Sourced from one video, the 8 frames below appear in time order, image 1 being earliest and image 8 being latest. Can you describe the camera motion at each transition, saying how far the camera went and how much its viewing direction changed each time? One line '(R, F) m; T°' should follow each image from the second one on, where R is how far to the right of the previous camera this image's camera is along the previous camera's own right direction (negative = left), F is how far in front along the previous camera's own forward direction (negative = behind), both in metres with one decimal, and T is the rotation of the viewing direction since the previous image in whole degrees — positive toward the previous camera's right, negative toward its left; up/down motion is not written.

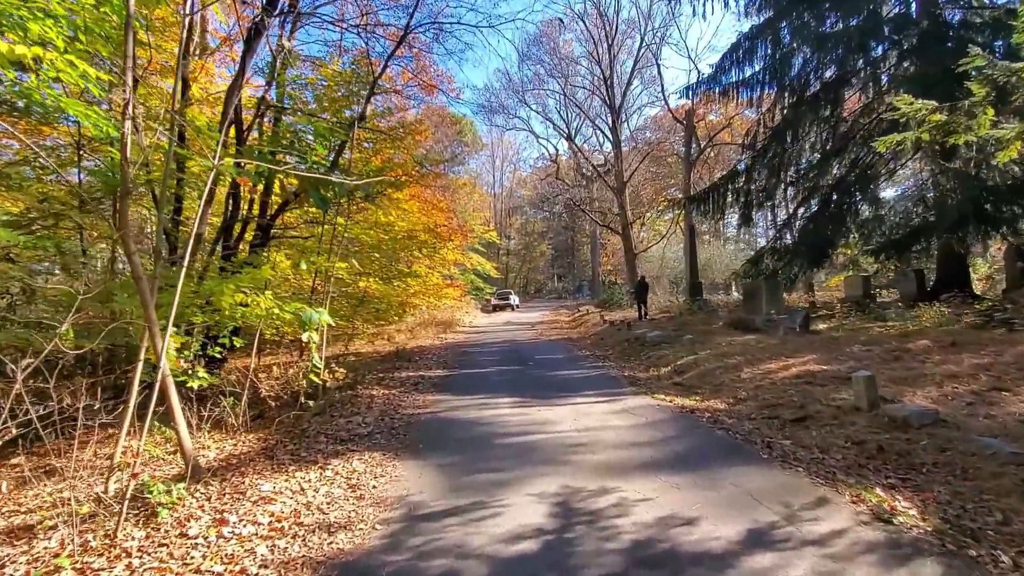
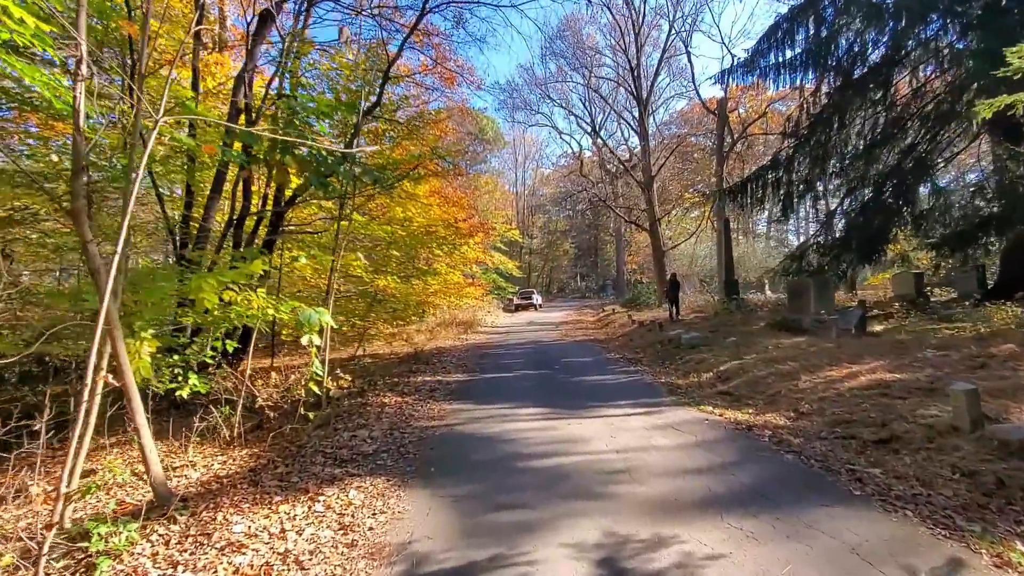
(0.0, +0.8) m; -3°
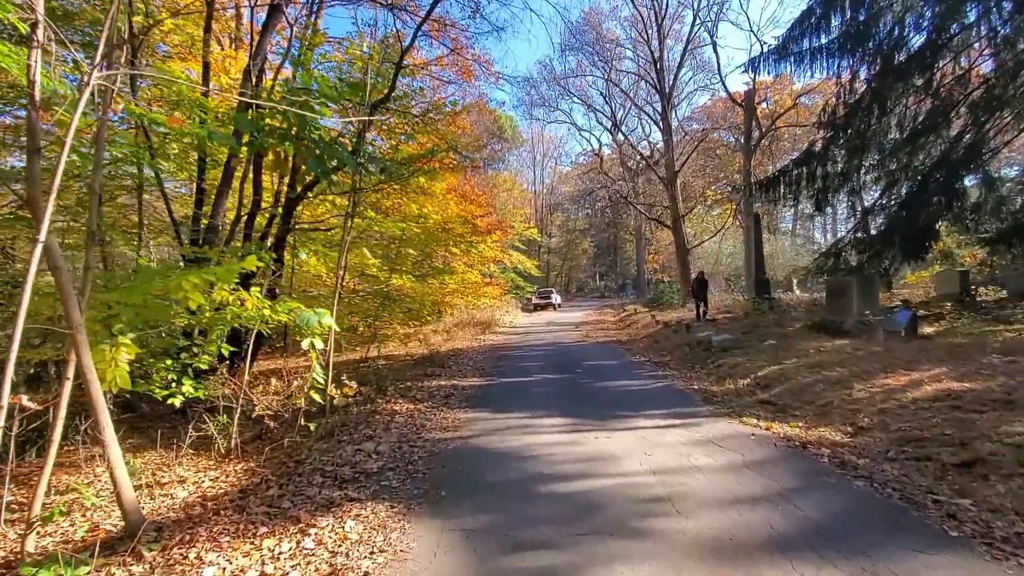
(0.0, +0.5) m; -2°
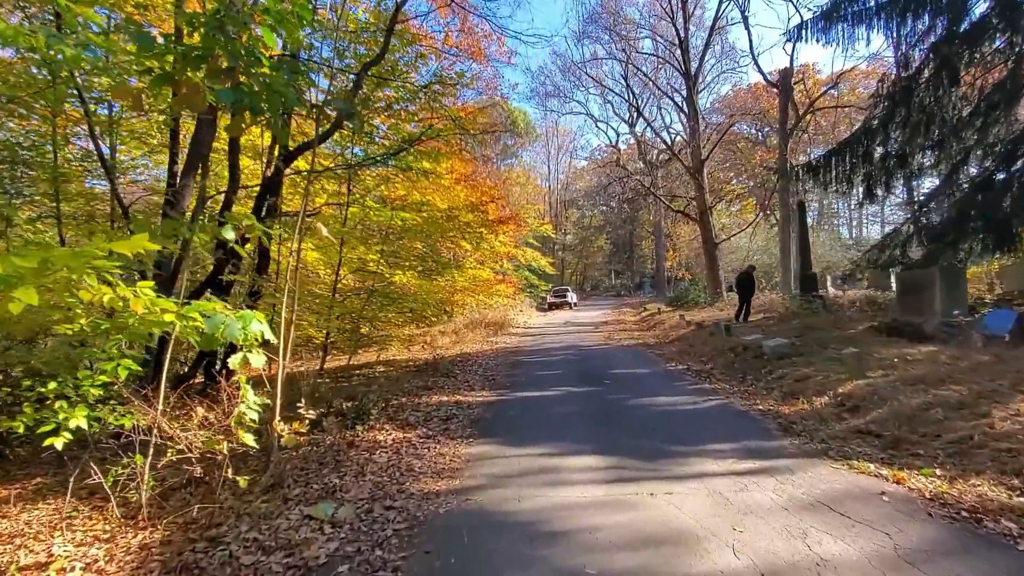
(0.0, +1.4) m; -2°
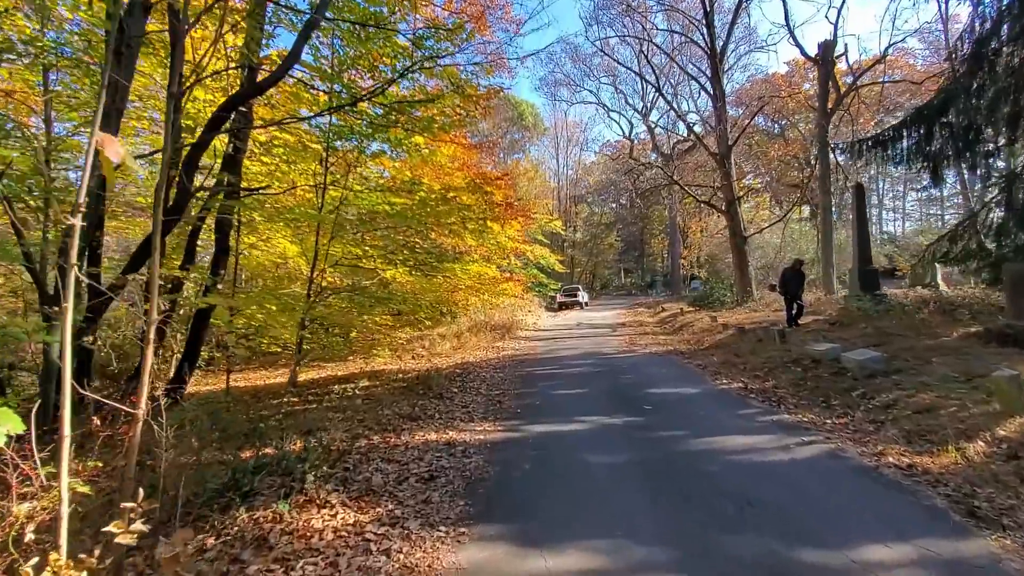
(-0.1, +1.8) m; -1°
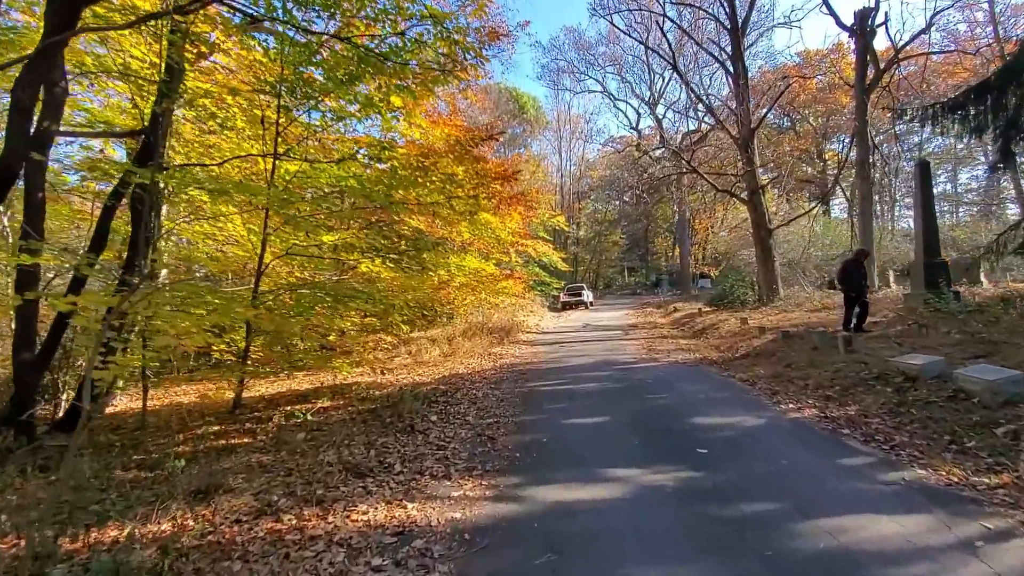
(0.0, +1.8) m; 0°
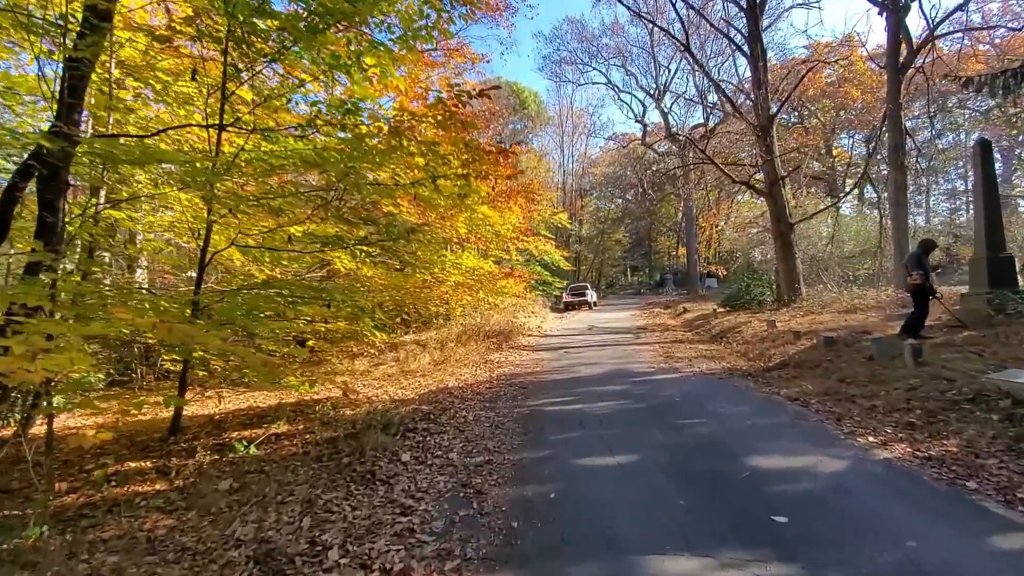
(0.0, +1.2) m; 0°
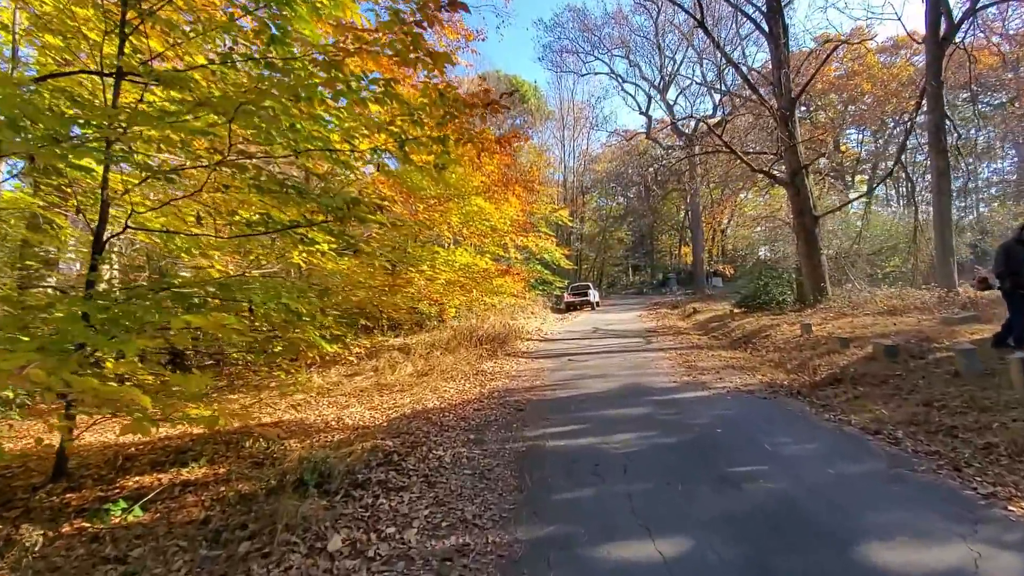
(+0.1, +1.4) m; 0°
